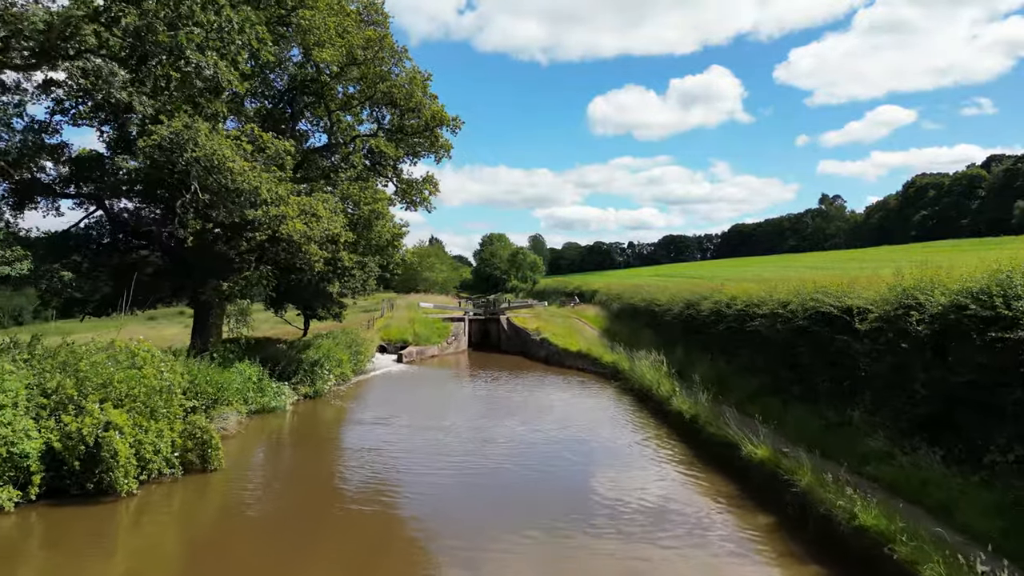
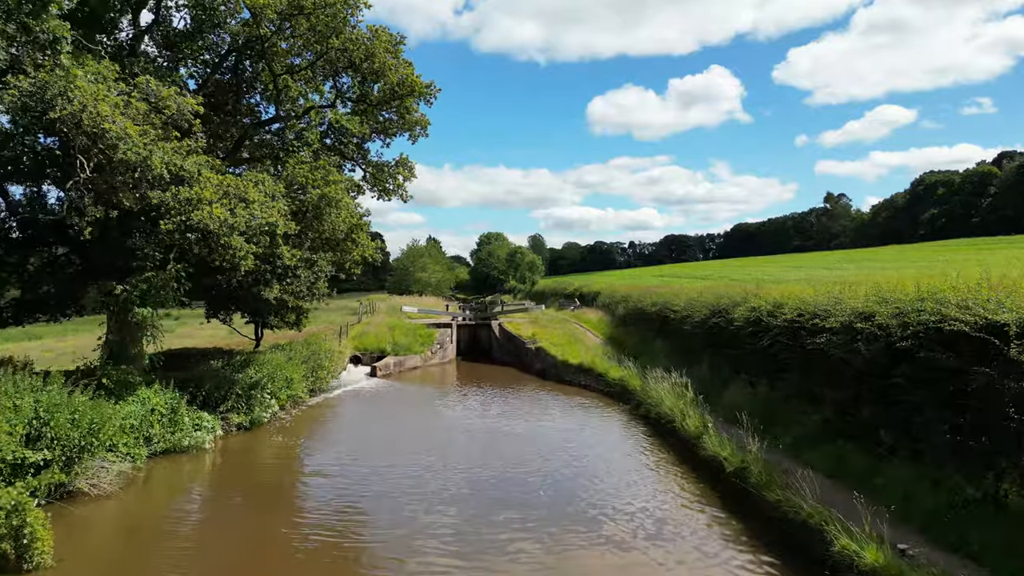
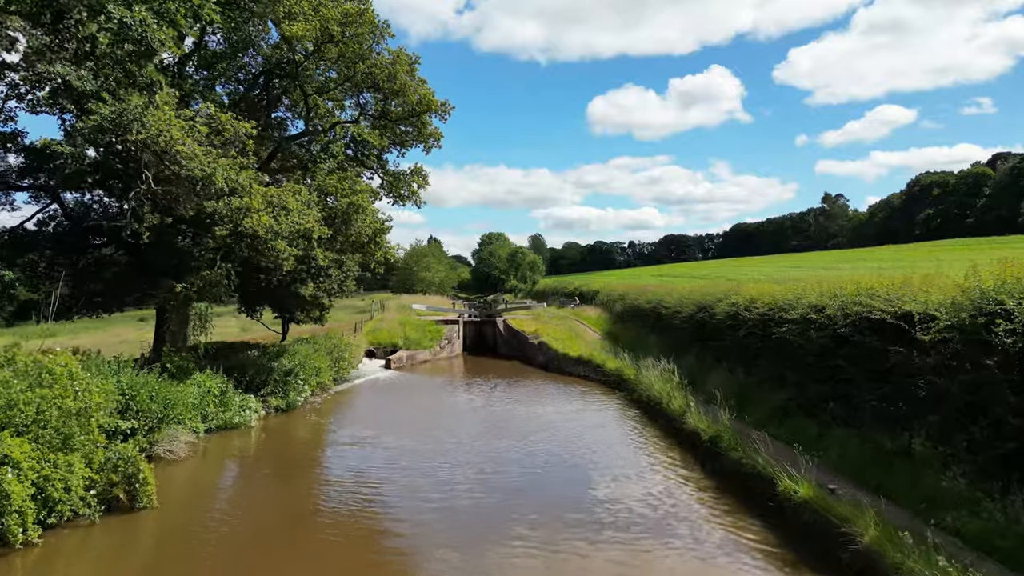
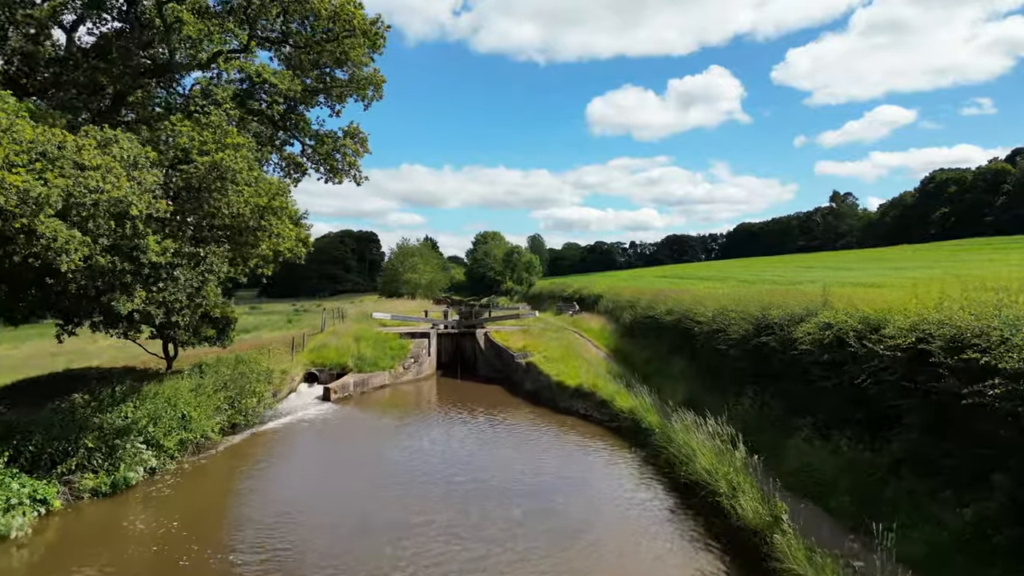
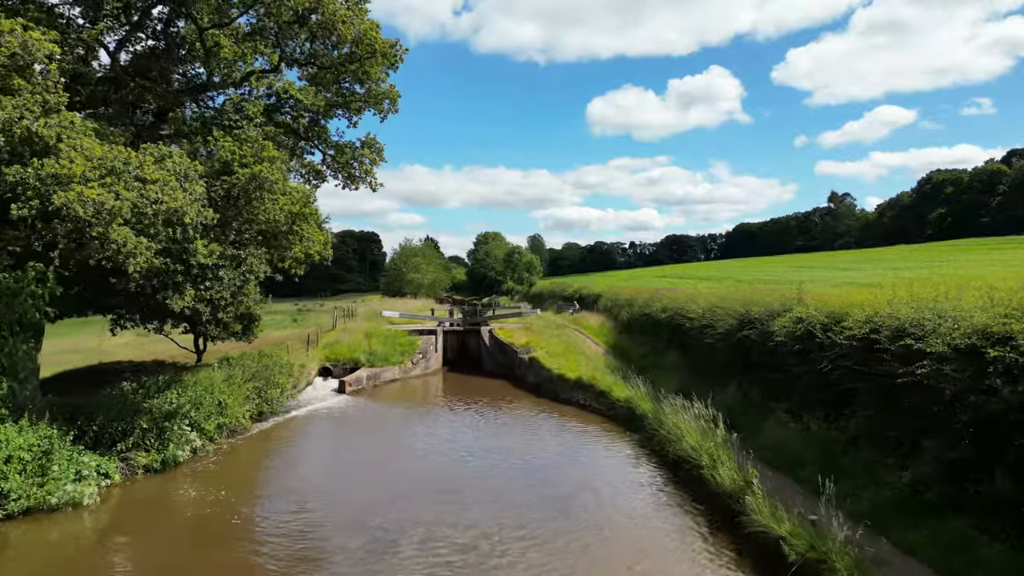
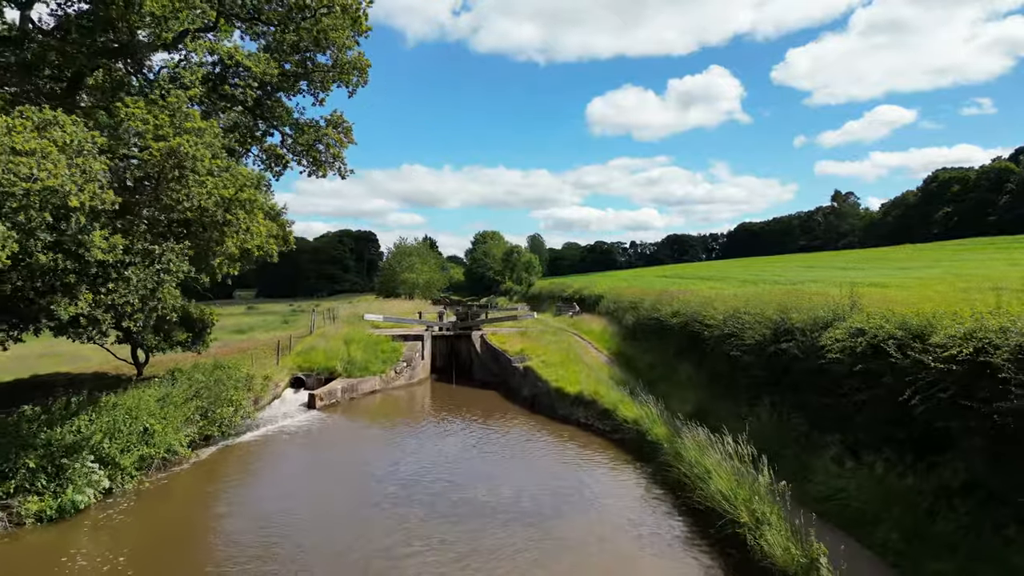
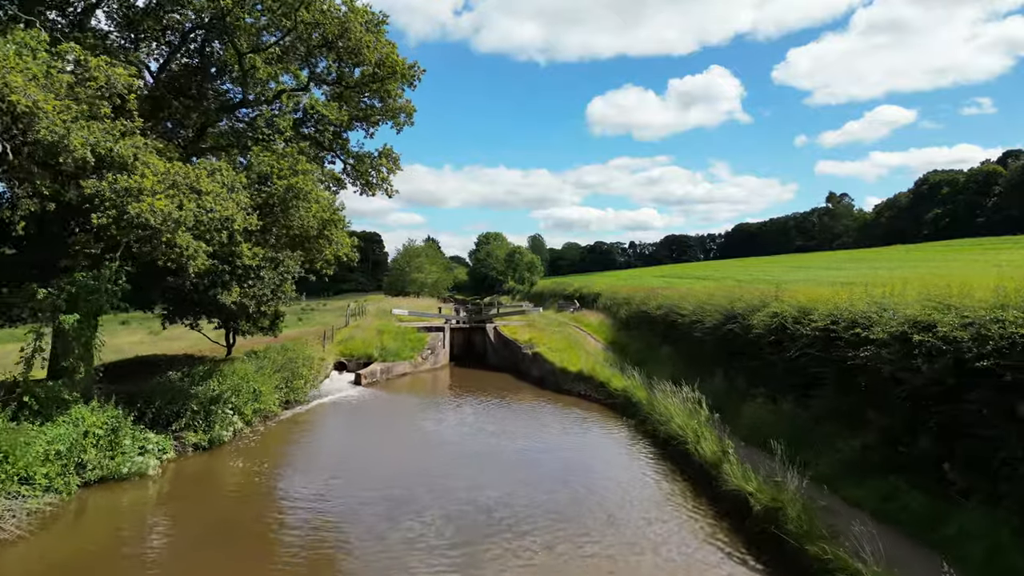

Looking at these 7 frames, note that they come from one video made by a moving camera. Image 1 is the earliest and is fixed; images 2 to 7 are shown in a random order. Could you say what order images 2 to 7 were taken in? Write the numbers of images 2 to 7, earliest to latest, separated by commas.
3, 2, 7, 5, 4, 6
